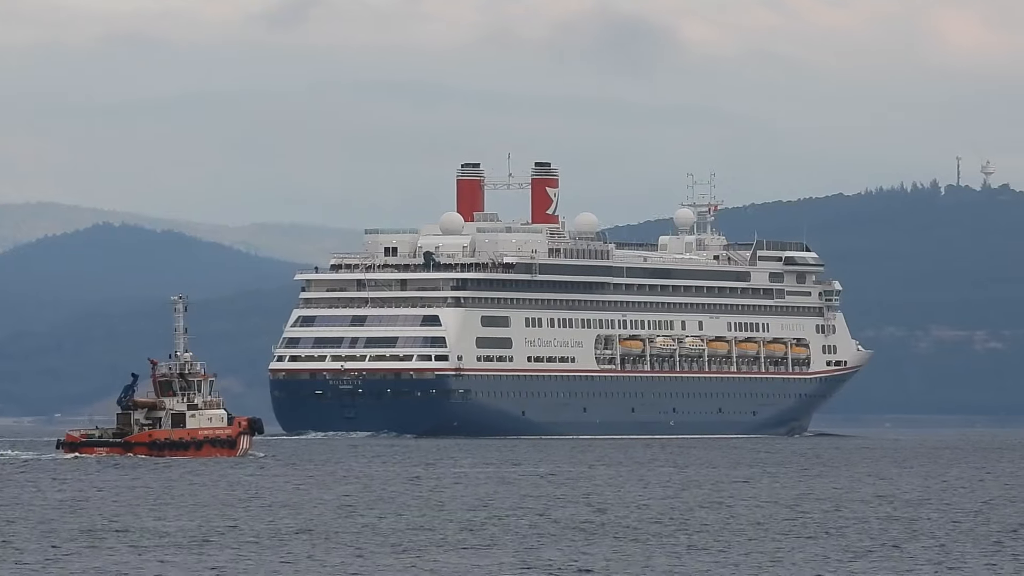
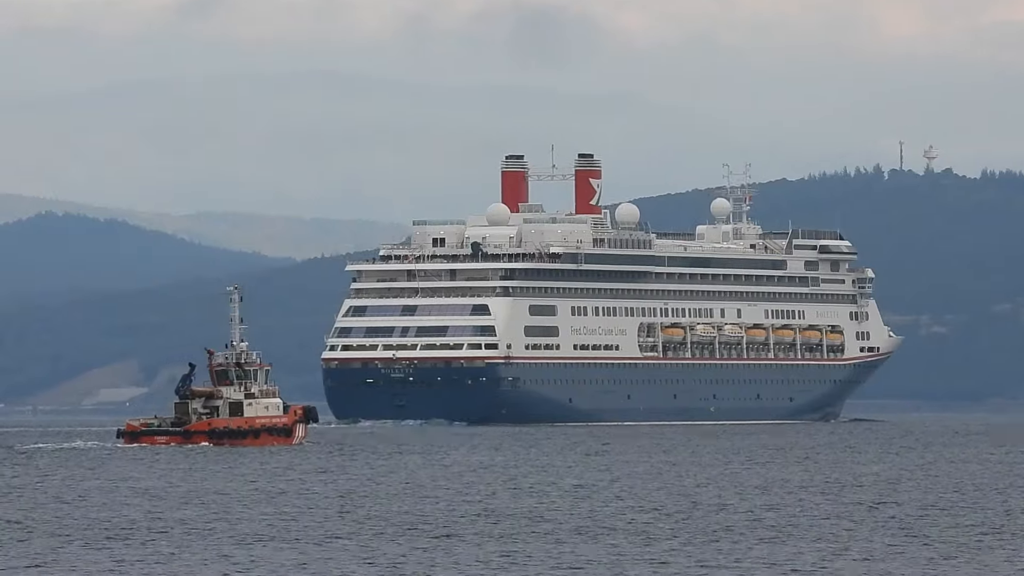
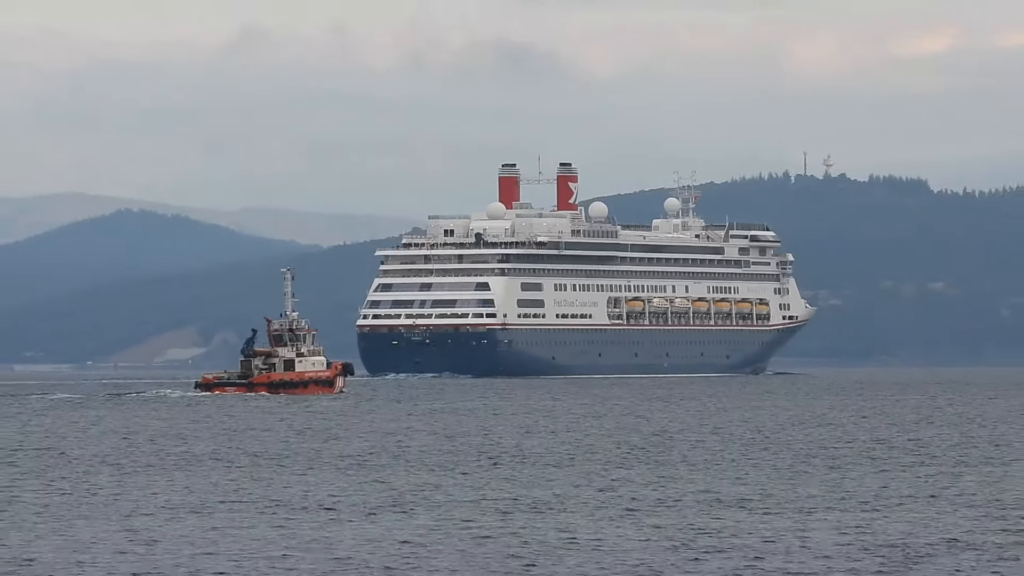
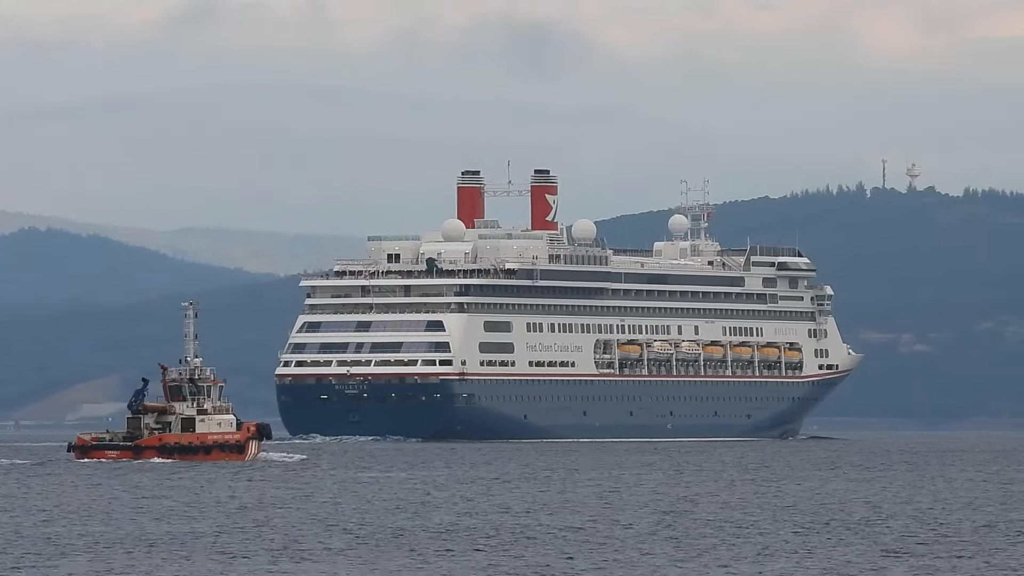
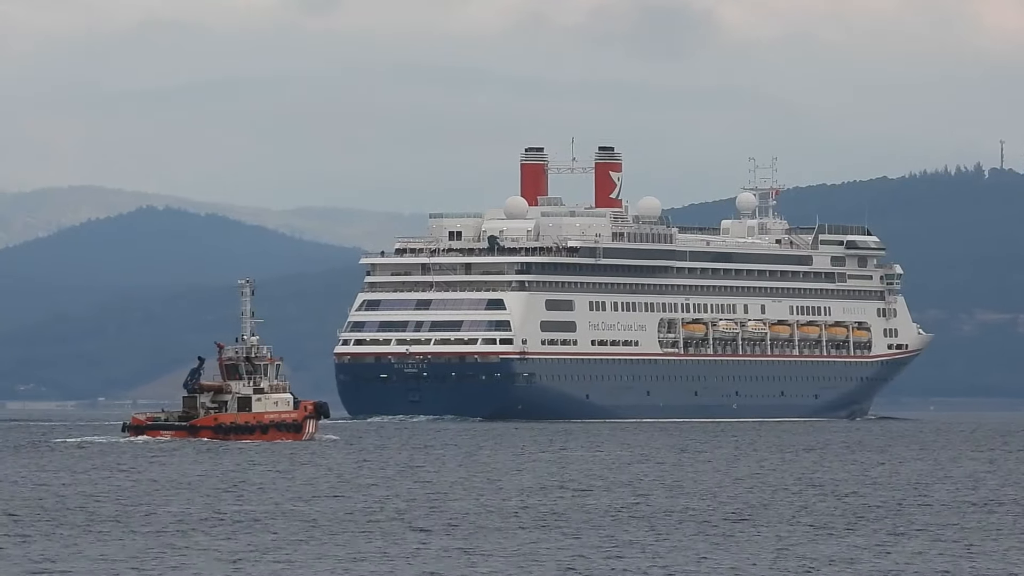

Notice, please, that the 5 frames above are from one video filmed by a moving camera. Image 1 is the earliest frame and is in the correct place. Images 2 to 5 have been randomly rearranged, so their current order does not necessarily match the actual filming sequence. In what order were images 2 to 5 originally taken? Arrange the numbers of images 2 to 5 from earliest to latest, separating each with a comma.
5, 4, 2, 3
